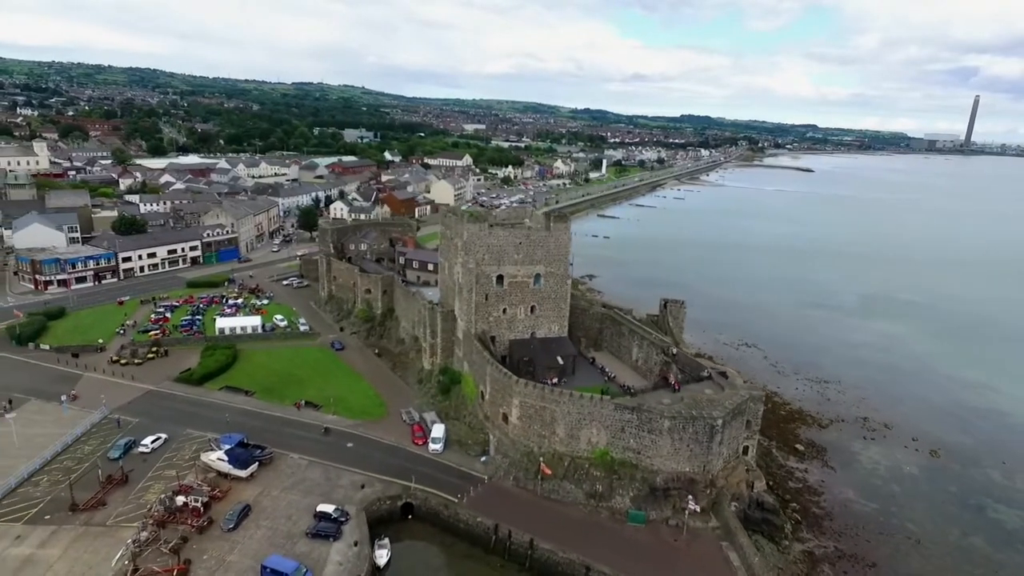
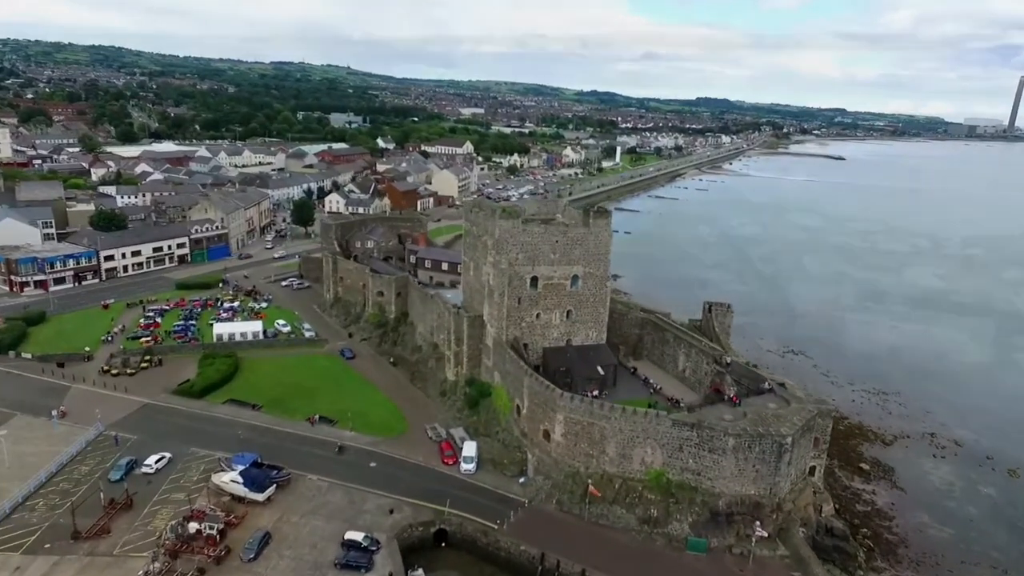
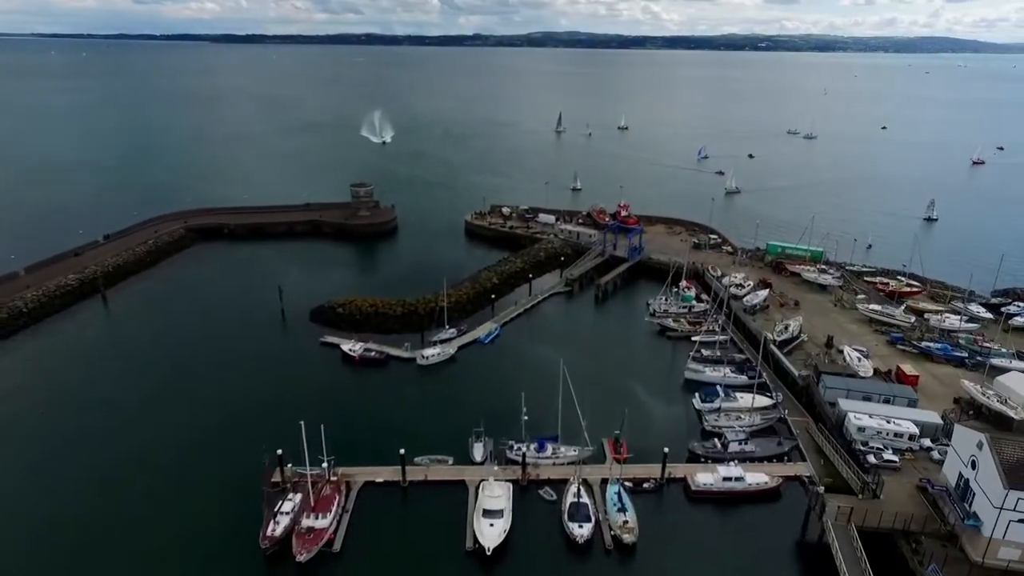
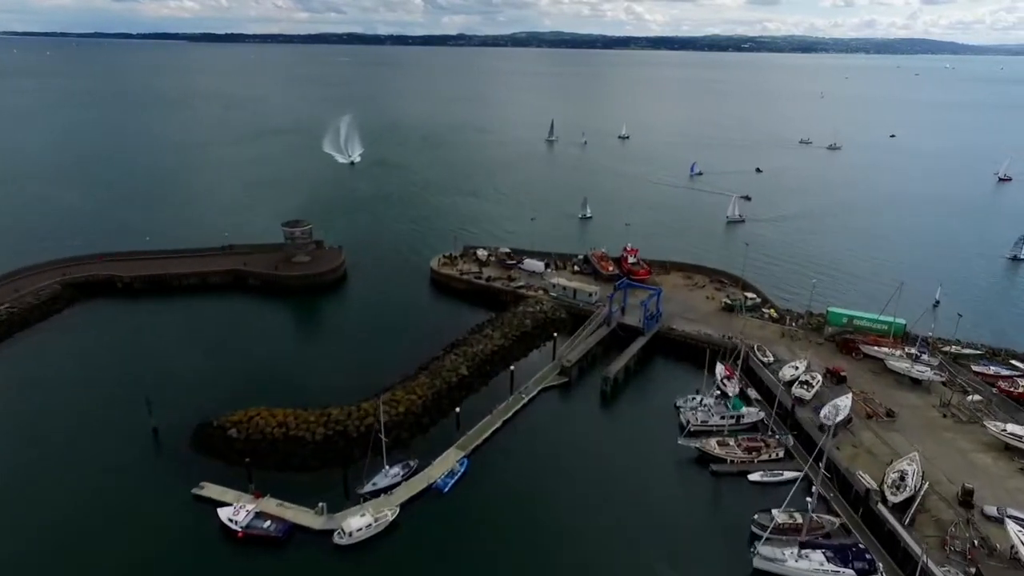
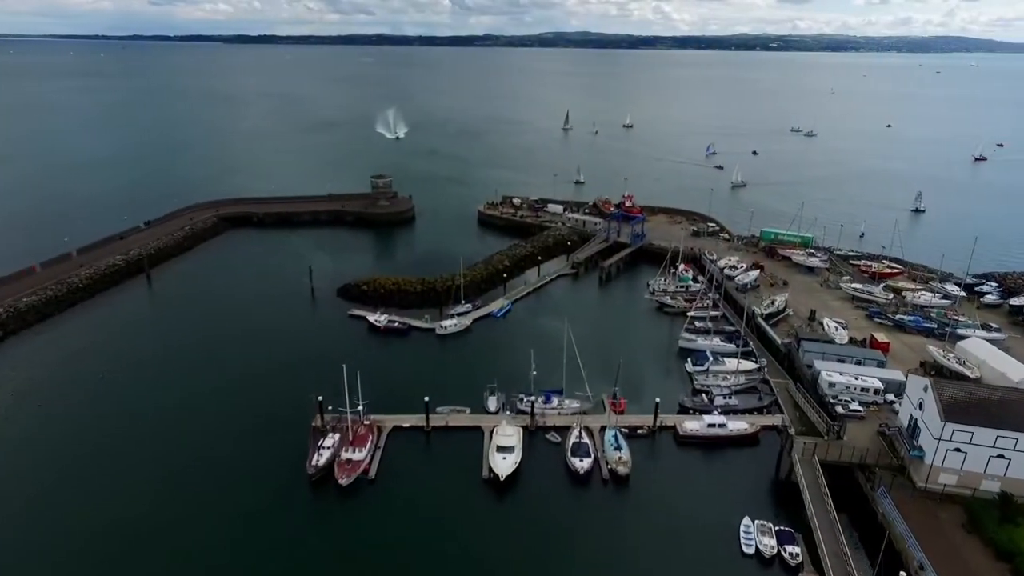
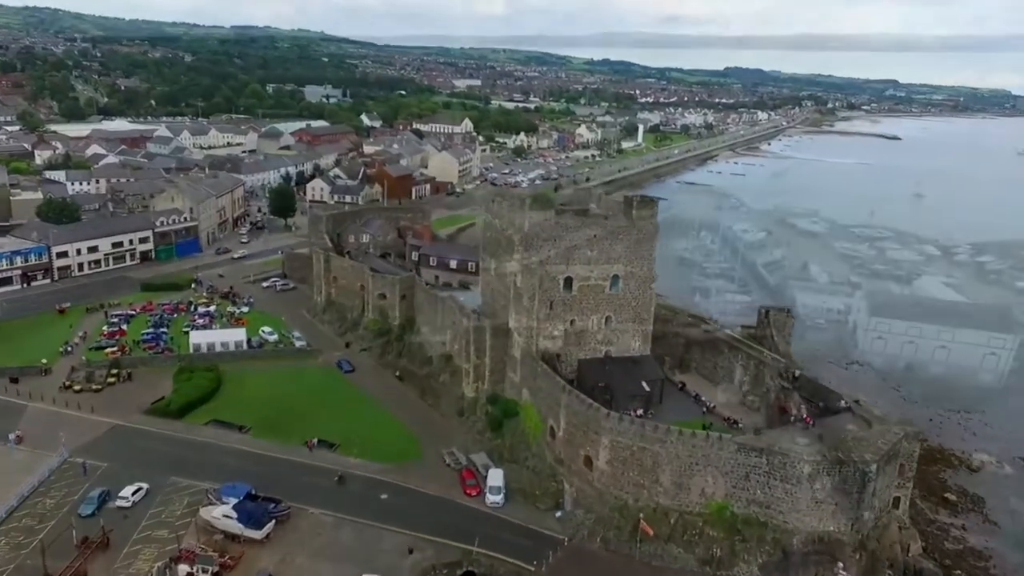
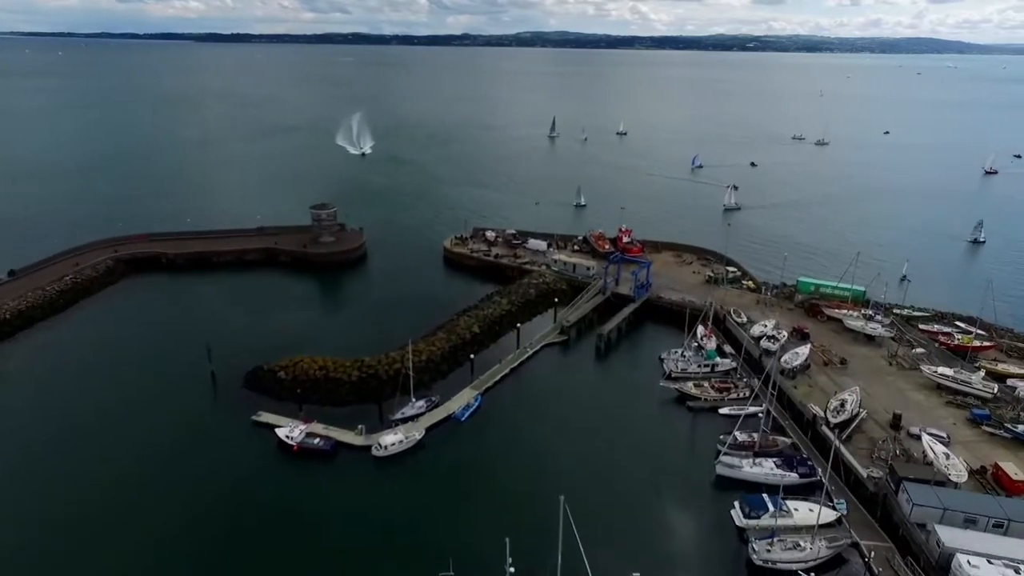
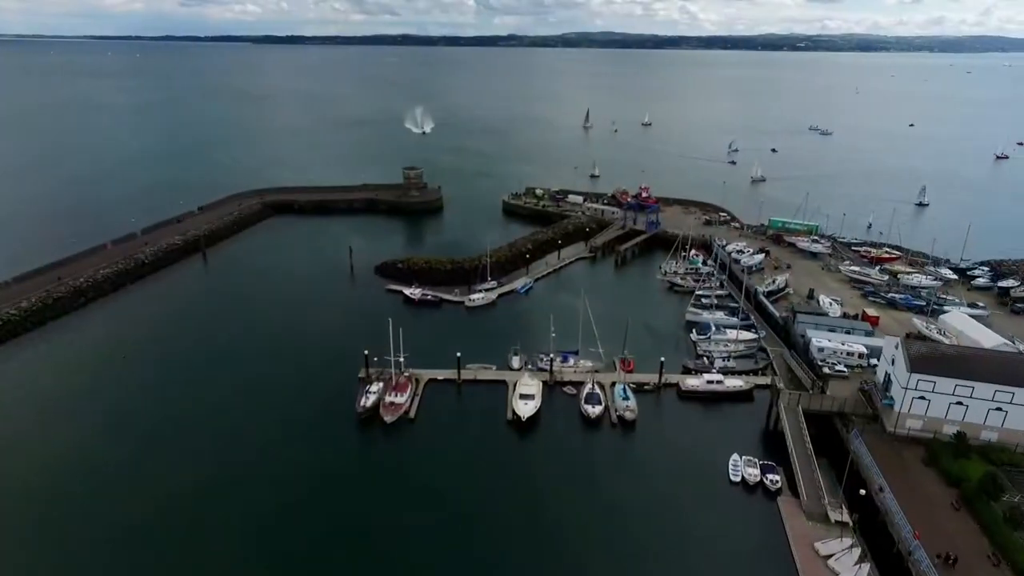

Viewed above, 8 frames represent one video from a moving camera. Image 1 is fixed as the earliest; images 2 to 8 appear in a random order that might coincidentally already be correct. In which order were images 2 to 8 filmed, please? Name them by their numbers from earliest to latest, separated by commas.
2, 6, 8, 5, 3, 7, 4
